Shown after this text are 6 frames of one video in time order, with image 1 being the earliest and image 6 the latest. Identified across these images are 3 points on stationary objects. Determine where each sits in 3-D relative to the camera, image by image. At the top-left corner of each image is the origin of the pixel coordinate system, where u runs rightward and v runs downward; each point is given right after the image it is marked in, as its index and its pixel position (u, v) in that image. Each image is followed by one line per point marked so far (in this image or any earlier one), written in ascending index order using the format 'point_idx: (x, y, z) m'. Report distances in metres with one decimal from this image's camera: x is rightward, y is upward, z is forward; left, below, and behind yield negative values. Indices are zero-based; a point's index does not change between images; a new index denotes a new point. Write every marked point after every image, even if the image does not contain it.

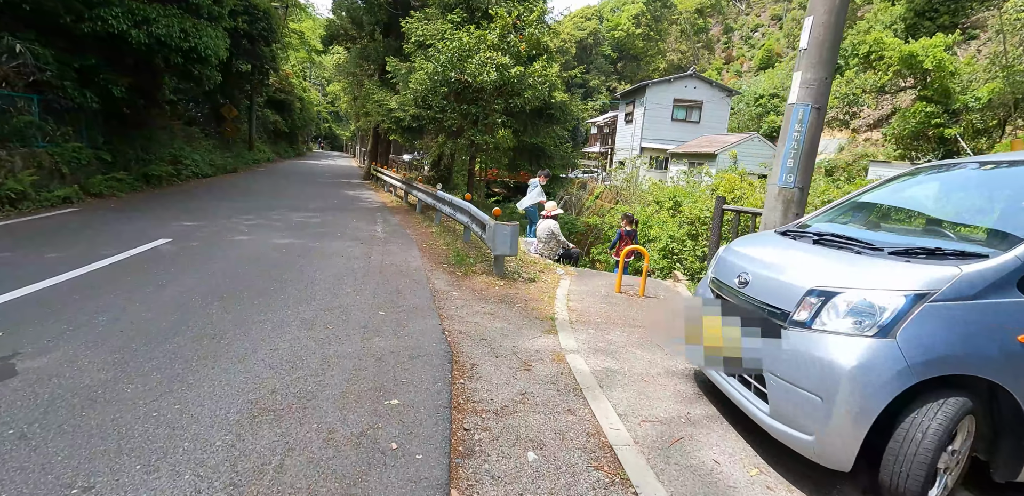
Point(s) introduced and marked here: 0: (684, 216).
0: (+4.2, +0.8, +13.4) m
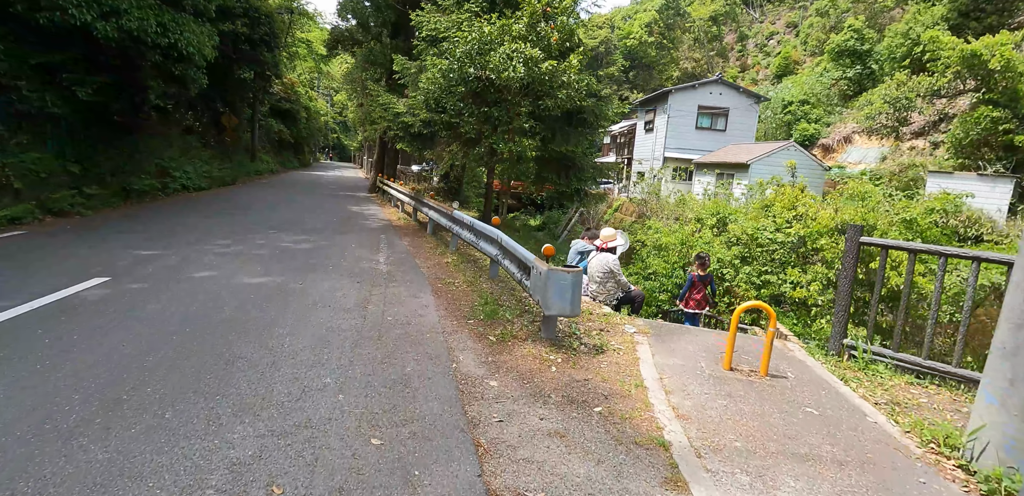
0: (+4.8, +0.3, +11.6) m
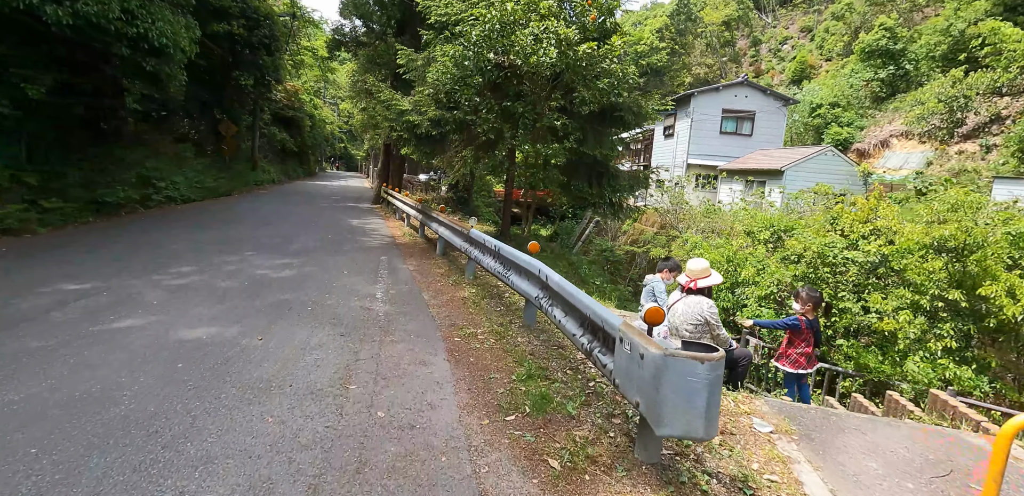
0: (+5.2, -0.1, +9.9) m
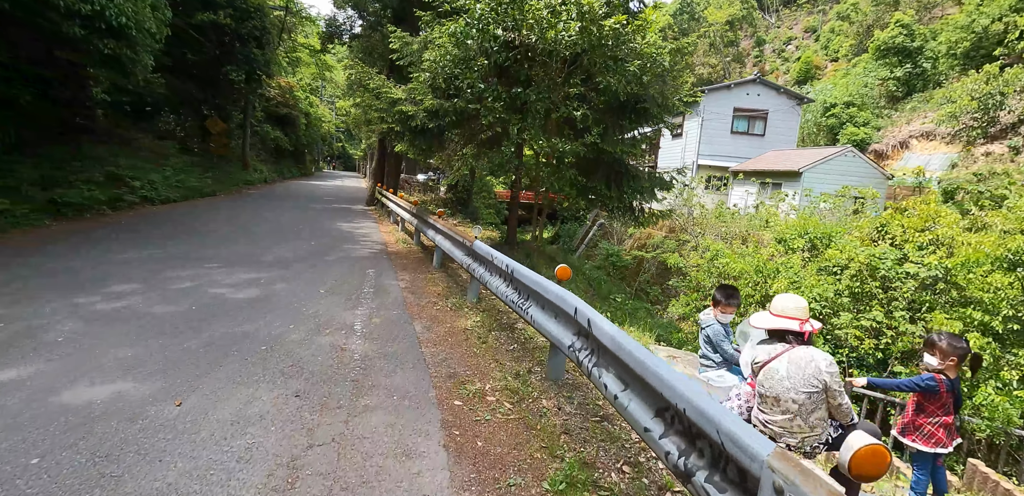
0: (+5.3, -0.3, +8.8) m
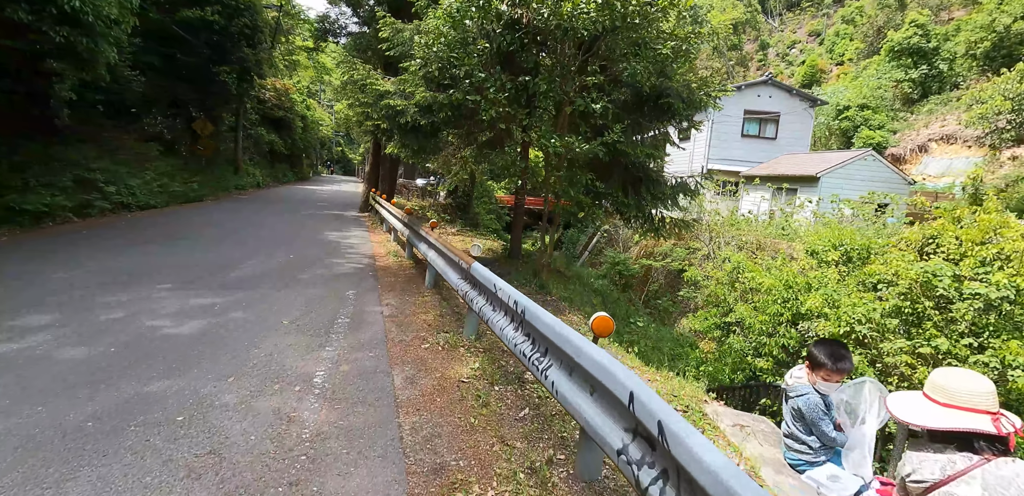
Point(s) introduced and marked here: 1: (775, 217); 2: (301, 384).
0: (+5.4, -0.5, +7.8) m
1: (+7.7, +0.9, +15.7) m
2: (-1.2, -0.8, +3.2) m
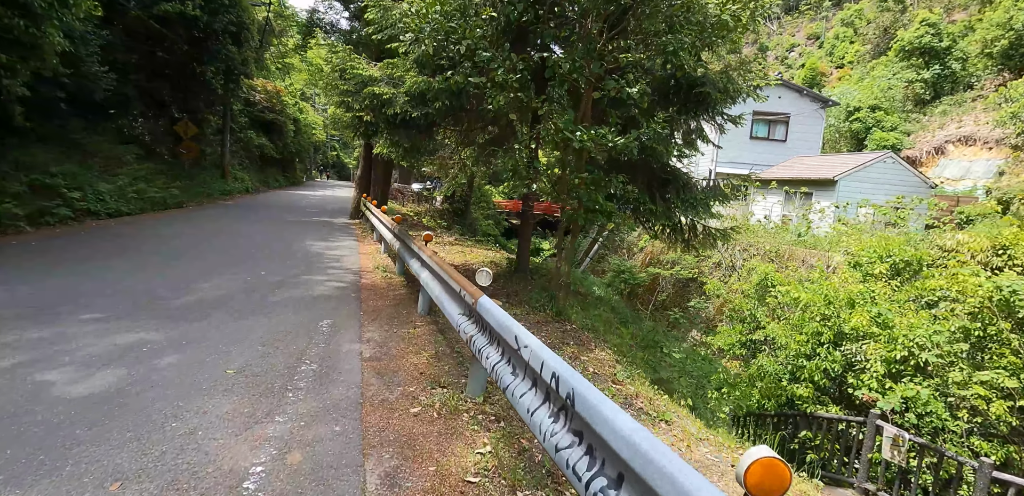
0: (+5.5, -0.6, +6.7) m
1: (+7.7, +0.7, +14.7) m
2: (-1.1, -0.9, +2.1) m
